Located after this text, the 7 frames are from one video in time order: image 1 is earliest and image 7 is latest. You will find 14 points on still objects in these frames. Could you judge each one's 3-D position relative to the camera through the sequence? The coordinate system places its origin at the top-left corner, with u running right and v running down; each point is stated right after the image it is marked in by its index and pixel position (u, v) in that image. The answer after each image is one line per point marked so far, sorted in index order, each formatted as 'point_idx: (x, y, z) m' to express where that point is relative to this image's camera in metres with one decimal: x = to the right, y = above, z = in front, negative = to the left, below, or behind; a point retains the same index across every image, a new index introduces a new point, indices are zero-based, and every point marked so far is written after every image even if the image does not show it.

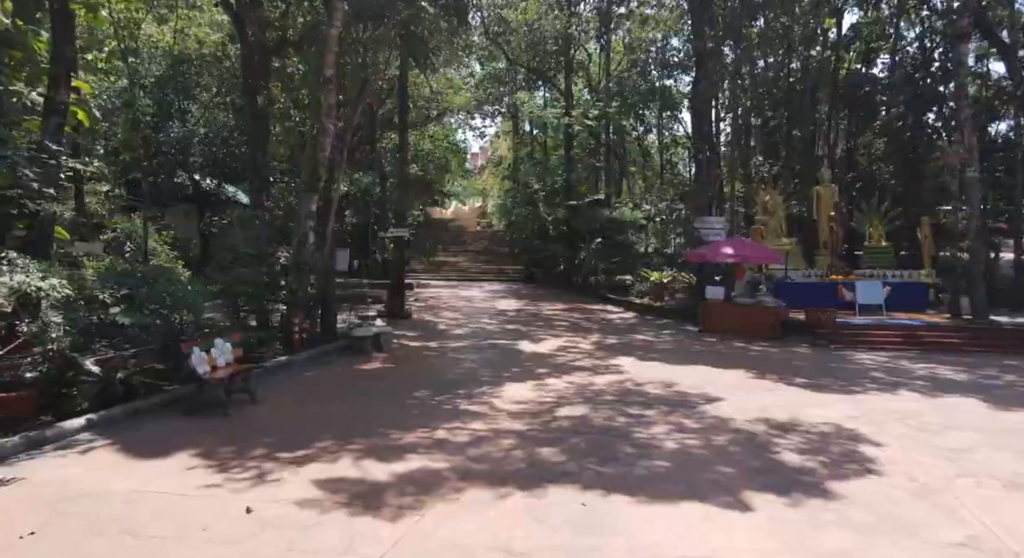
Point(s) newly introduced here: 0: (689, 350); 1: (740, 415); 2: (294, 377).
0: (+3.1, -1.2, +11.3) m
1: (+2.3, -1.4, +6.6) m
2: (-2.8, -1.3, +8.3) m
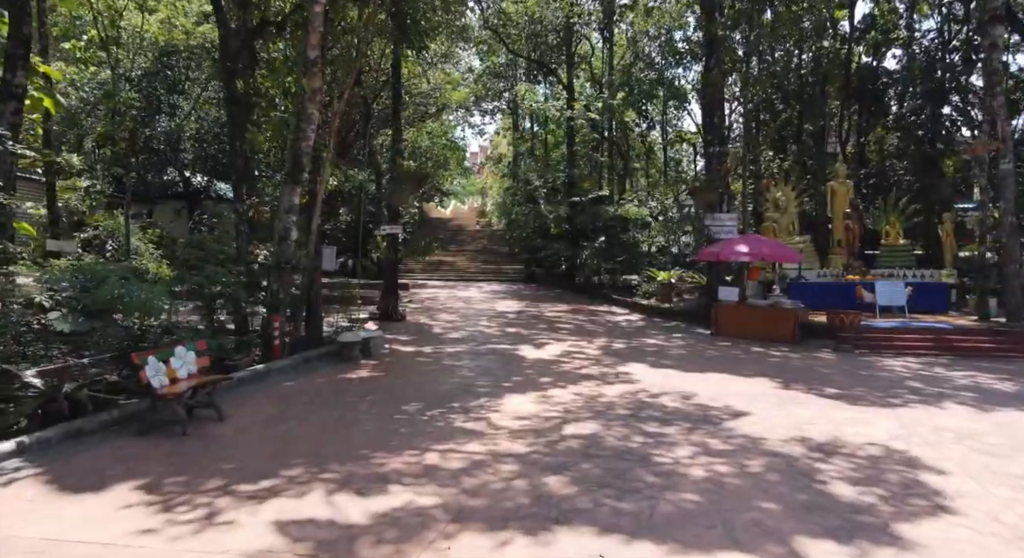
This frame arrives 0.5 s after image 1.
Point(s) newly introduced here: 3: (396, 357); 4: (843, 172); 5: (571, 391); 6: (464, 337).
0: (+3.1, -1.2, +10.5) m
1: (+2.3, -1.4, +5.8) m
2: (-2.8, -1.3, +7.5) m
3: (-1.7, -1.2, +9.8) m
4: (+9.0, +2.9, +17.7) m
5: (+0.7, -1.3, +7.7) m
6: (-0.9, -1.1, +11.9) m
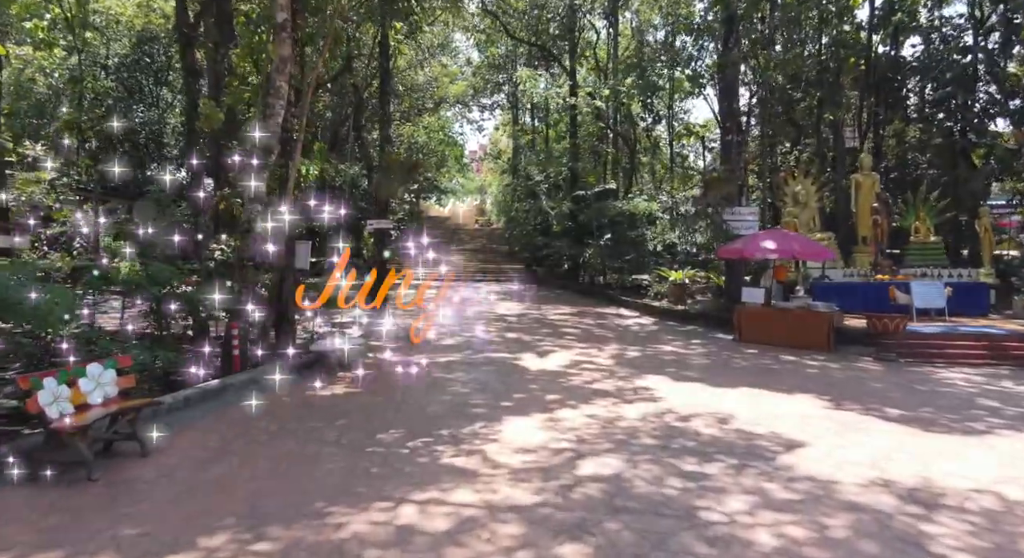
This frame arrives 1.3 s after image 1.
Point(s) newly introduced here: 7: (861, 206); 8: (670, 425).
0: (+3.1, -1.2, +9.3) m
1: (+2.3, -1.4, +4.6) m
2: (-2.8, -1.3, +6.2) m
3: (-1.7, -1.2, +8.5) m
4: (+9.0, +2.9, +16.4) m
5: (+0.7, -1.3, +6.4) m
6: (-0.9, -1.1, +10.6) m
7: (+8.6, +1.8, +16.2) m
8: (+1.5, -1.3, +6.0) m
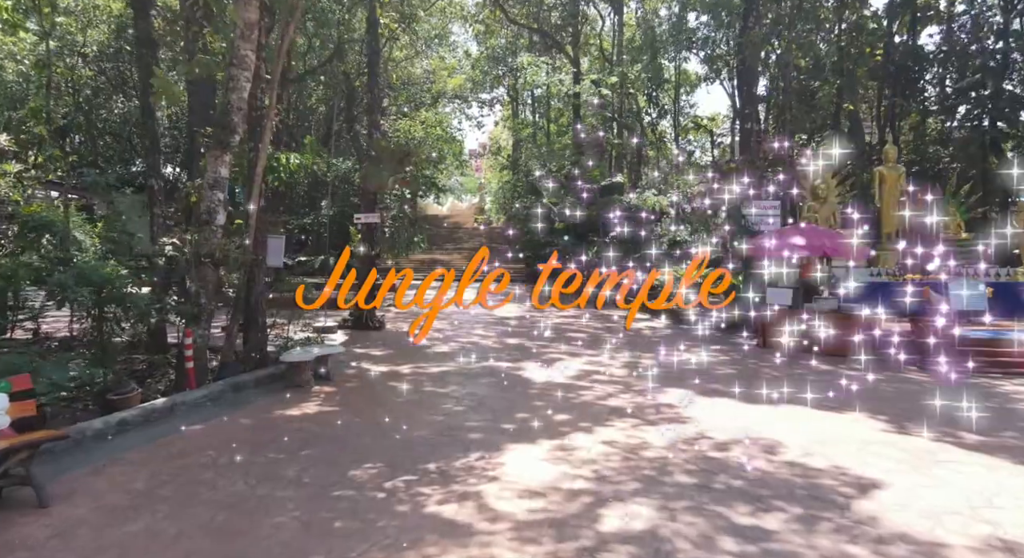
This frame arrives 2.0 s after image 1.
0: (+3.1, -1.2, +8.2) m
1: (+2.4, -1.4, +3.5) m
2: (-2.7, -1.2, +5.1) m
3: (-1.7, -1.2, +7.4) m
4: (+9.0, +2.9, +15.4) m
5: (+0.7, -1.3, +5.4) m
6: (-0.9, -1.1, +9.6) m
7: (+8.7, +1.8, +15.1) m
8: (+1.5, -1.3, +5.0) m
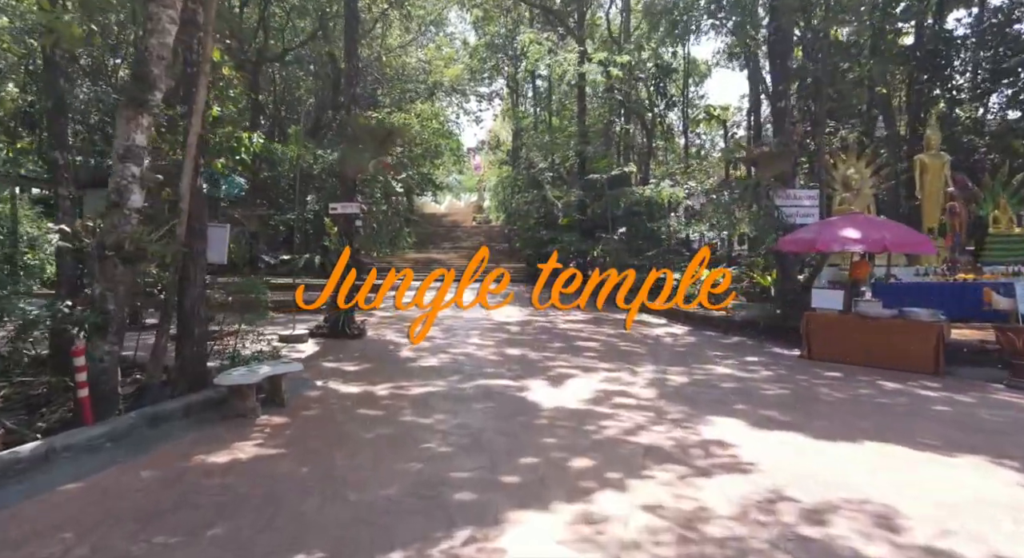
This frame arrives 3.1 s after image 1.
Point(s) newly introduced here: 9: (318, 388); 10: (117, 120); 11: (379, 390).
0: (+3.1, -1.2, +6.7) m
1: (+2.4, -1.4, +2.0) m
2: (-2.7, -1.2, +3.6) m
3: (-1.7, -1.2, +5.9) m
4: (+9.0, +2.9, +13.9) m
5: (+0.8, -1.3, +3.8) m
6: (-0.8, -1.0, +8.0) m
7: (+8.7, +1.8, +13.6) m
8: (+1.5, -1.3, +3.4) m
9: (-2.0, -1.1, +6.6) m
10: (-3.1, +1.2, +5.1) m
11: (-1.3, -1.1, +6.6) m
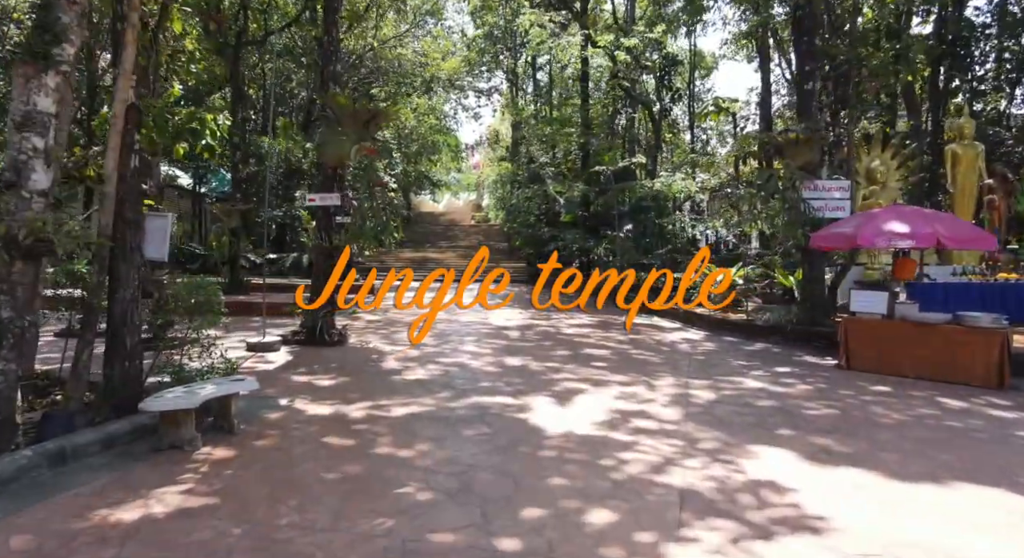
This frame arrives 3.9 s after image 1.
0: (+3.1, -1.2, +5.6) m
1: (+2.4, -1.4, +0.9) m
2: (-2.7, -1.2, +2.5) m
3: (-1.7, -1.2, +4.9) m
4: (+9.0, +2.9, +12.8) m
5: (+0.7, -1.3, +2.8) m
6: (-0.9, -1.0, +7.0) m
7: (+8.7, +1.8, +12.6) m
8: (+1.5, -1.3, +2.4) m
9: (-2.0, -1.1, +5.5) m
10: (-3.1, +1.2, +4.1) m
11: (-1.4, -1.1, +5.6) m
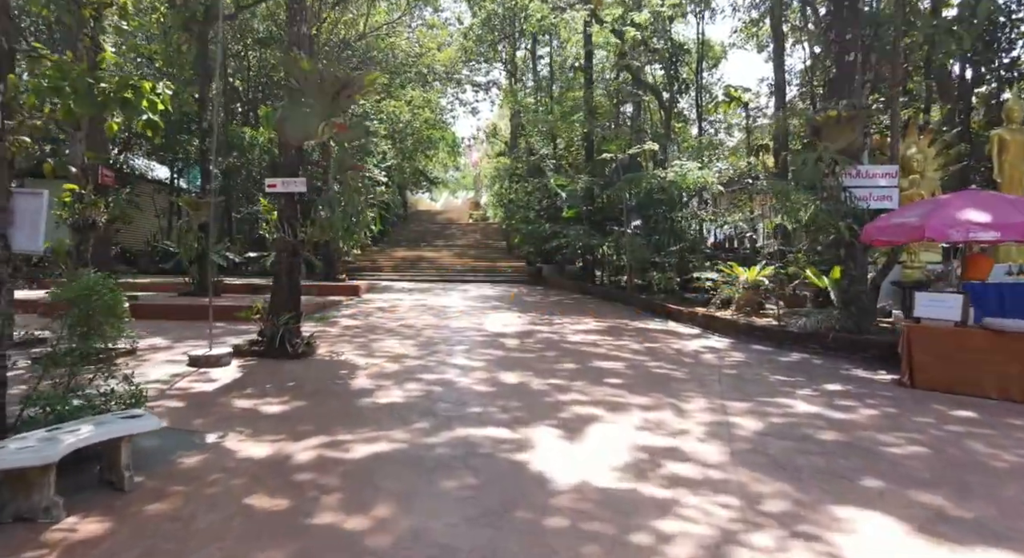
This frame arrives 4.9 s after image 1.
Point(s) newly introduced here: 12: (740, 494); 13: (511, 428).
0: (+3.1, -1.2, +4.3) m
1: (+2.4, -1.4, -0.4) m
2: (-2.8, -1.2, +1.2) m
3: (-1.7, -1.2, +3.5) m
4: (+9.0, +2.9, +11.5) m
5: (+0.7, -1.3, +1.5) m
6: (-0.9, -1.0, +5.7) m
7: (+8.6, +1.8, +11.3) m
8: (+1.5, -1.3, +1.1) m
9: (-2.0, -1.1, +4.2) m
10: (-3.1, +1.2, +2.8) m
11: (-1.4, -1.1, +4.3) m
12: (+1.3, -1.2, +3.7) m
13: (0.0, -1.1, +5.0) m
